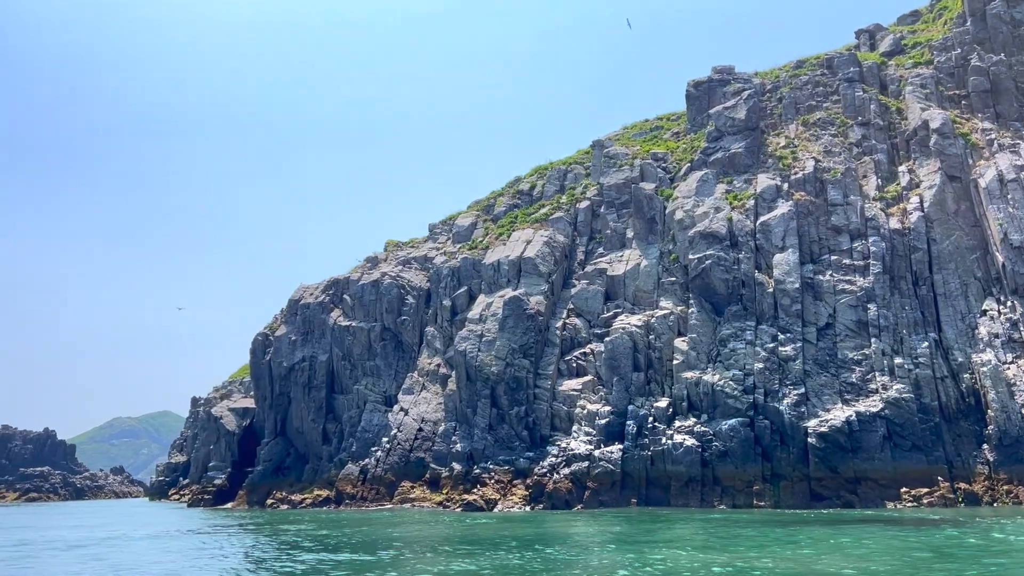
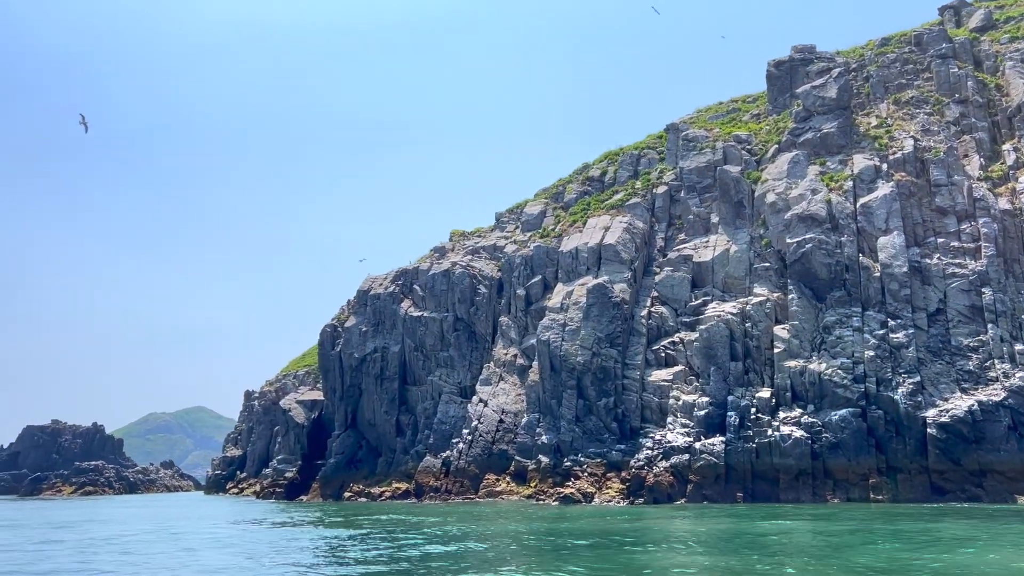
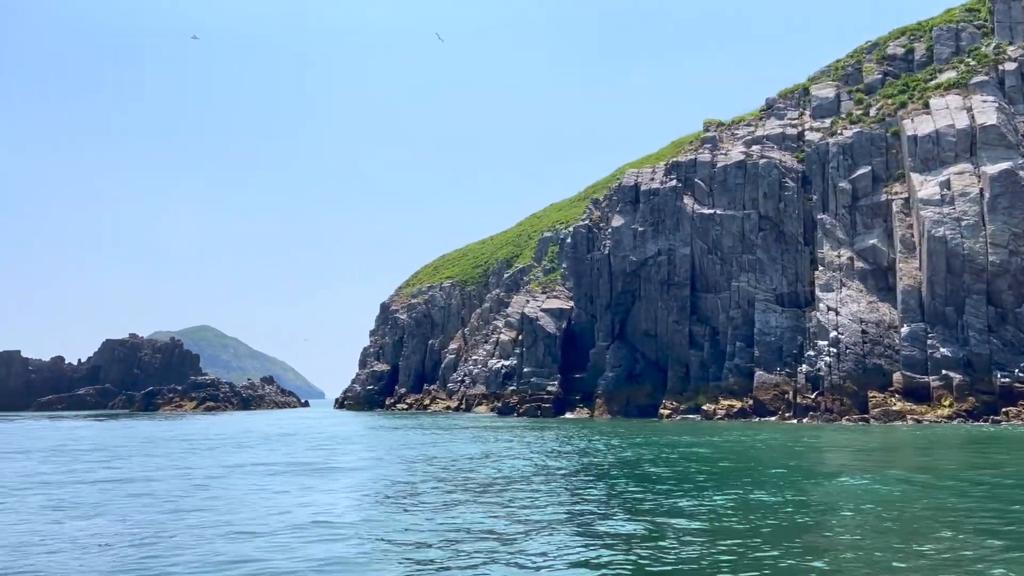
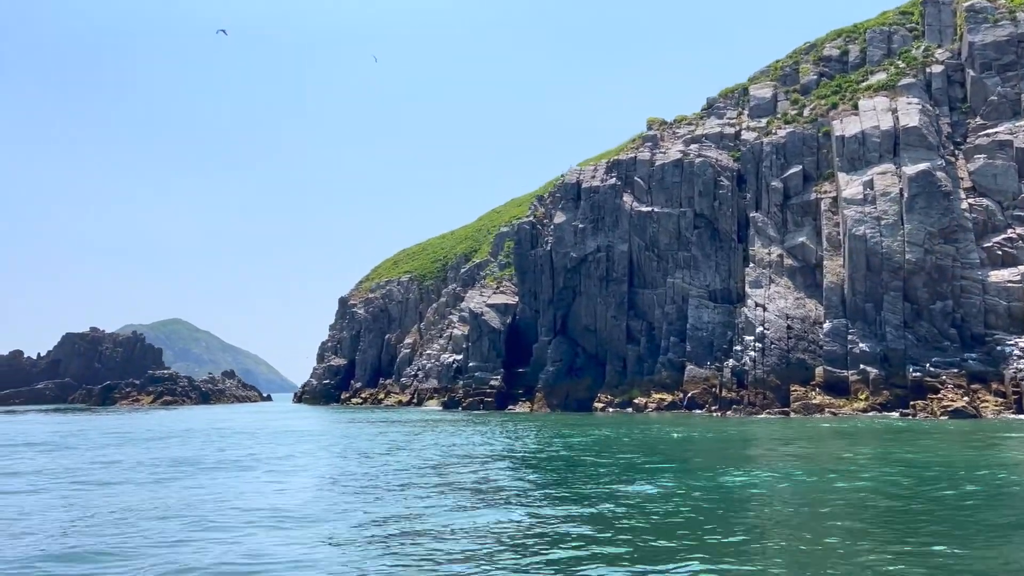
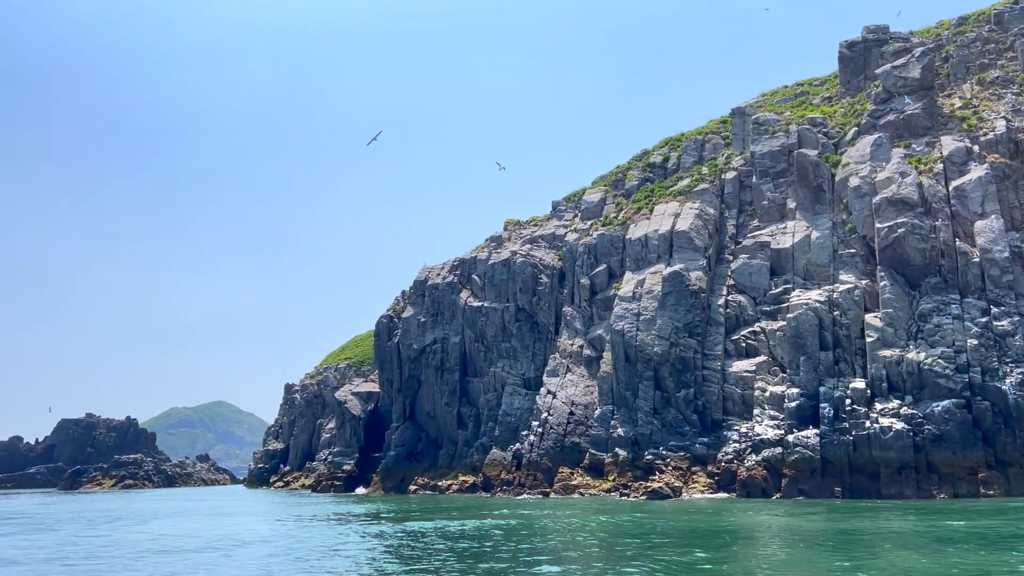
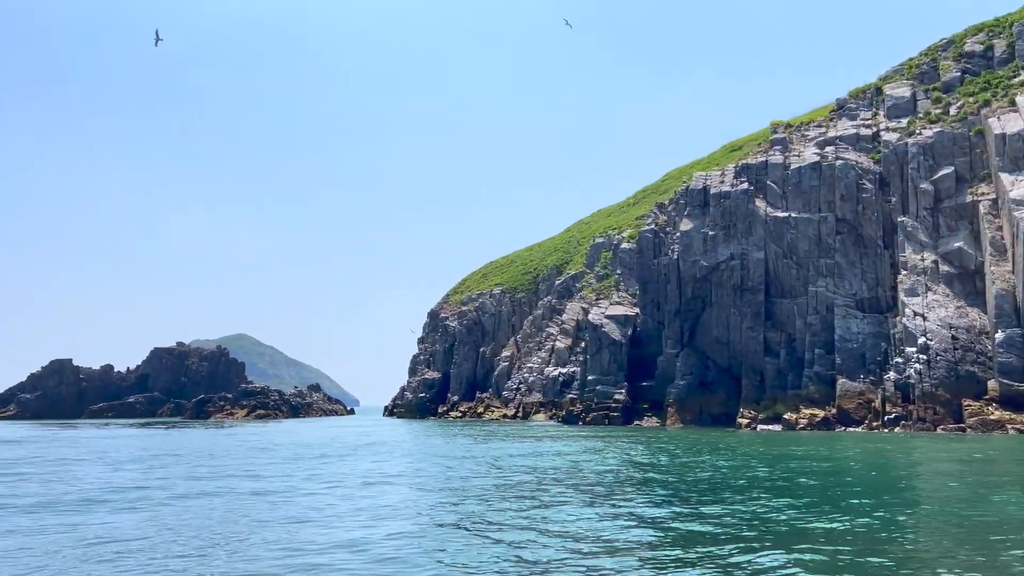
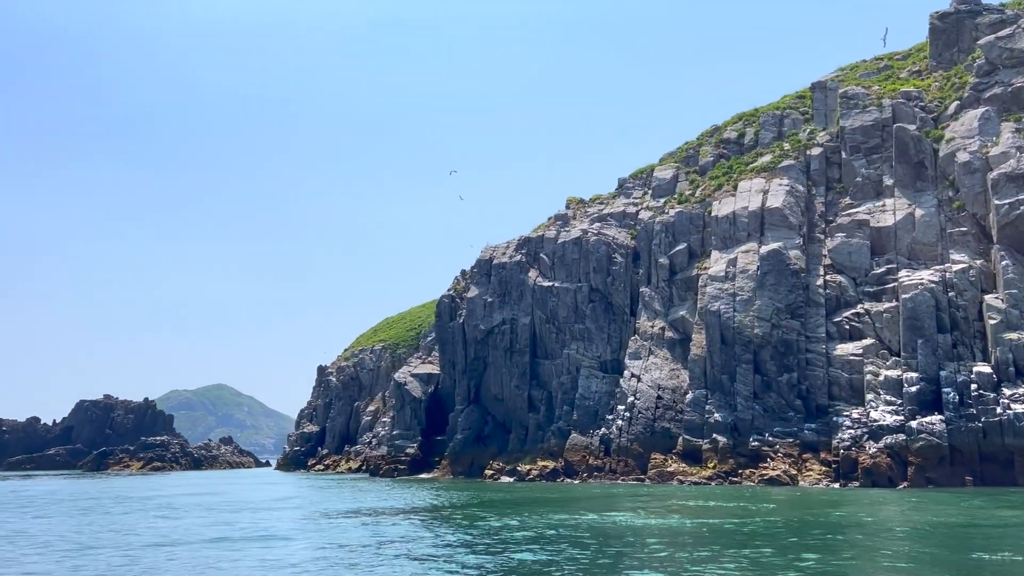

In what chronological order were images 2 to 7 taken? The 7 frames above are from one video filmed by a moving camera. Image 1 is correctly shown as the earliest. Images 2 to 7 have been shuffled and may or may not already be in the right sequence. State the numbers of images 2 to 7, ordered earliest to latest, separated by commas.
2, 5, 7, 4, 3, 6
